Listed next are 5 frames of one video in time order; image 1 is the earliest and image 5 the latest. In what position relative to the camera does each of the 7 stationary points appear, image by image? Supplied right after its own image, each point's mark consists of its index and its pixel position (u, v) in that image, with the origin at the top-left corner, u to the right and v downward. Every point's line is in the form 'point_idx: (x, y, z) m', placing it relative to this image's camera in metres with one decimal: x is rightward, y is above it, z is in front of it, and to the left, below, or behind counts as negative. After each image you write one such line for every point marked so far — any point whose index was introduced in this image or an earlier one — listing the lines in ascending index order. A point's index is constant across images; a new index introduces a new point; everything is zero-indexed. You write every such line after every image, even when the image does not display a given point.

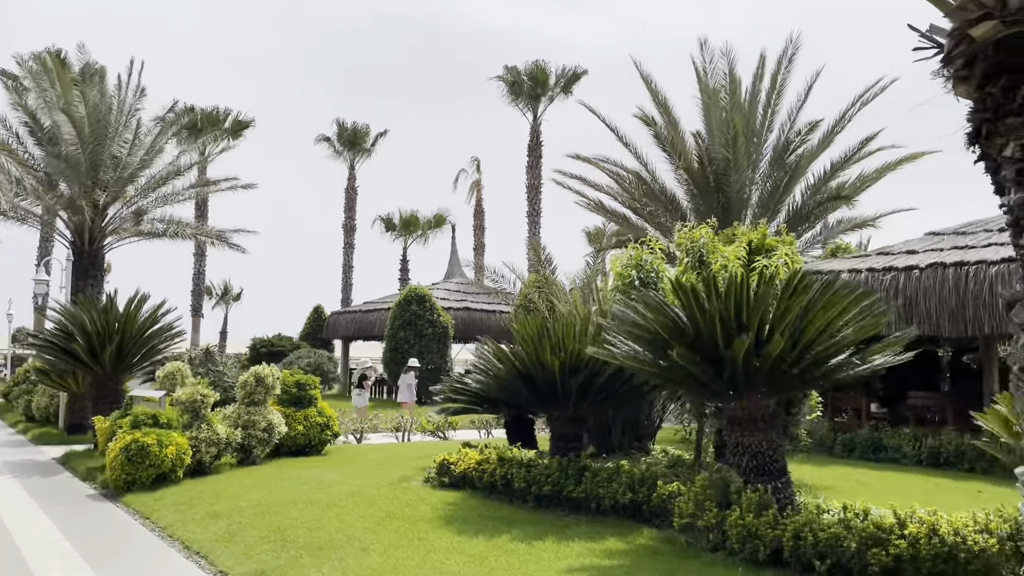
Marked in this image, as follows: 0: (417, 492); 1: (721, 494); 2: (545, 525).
0: (-0.9, -2.1, +8.6) m
1: (+1.5, -1.5, +6.3) m
2: (+0.3, -2.0, +7.2) m
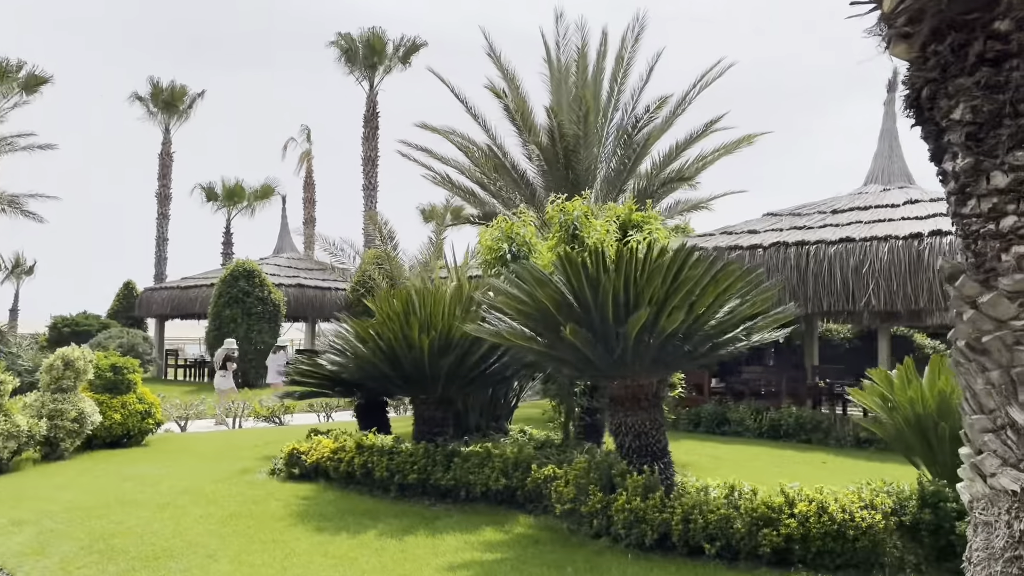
0: (-2.2, -1.8, +7.8) m
1: (+0.7, -1.3, +6.0) m
2: (-0.8, -1.8, +6.6) m
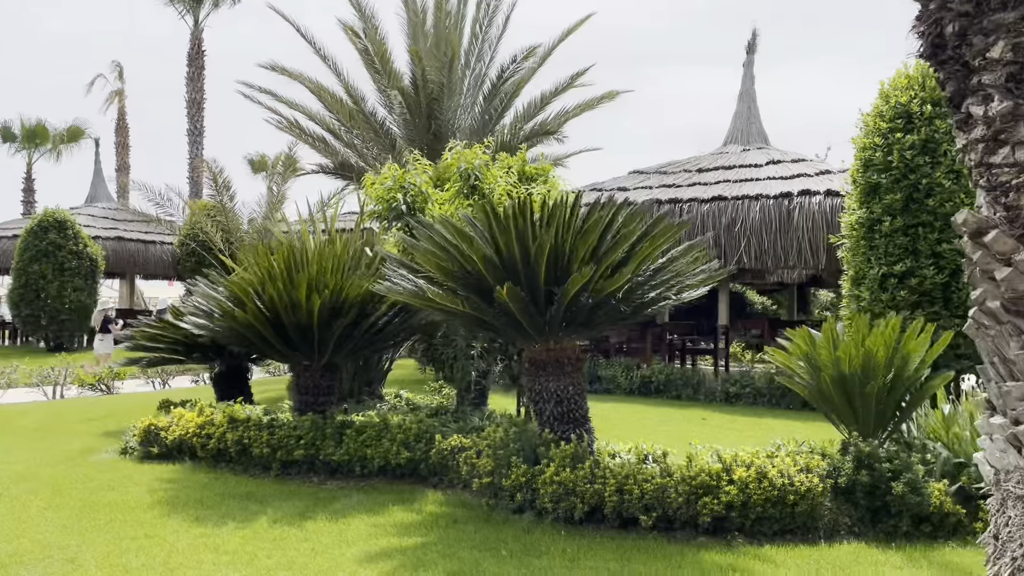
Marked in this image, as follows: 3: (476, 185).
0: (-3.1, -1.4, +6.7) m
1: (+0.1, -1.0, +5.5) m
2: (-1.4, -1.4, +5.9) m
3: (-0.3, +0.9, +7.1) m
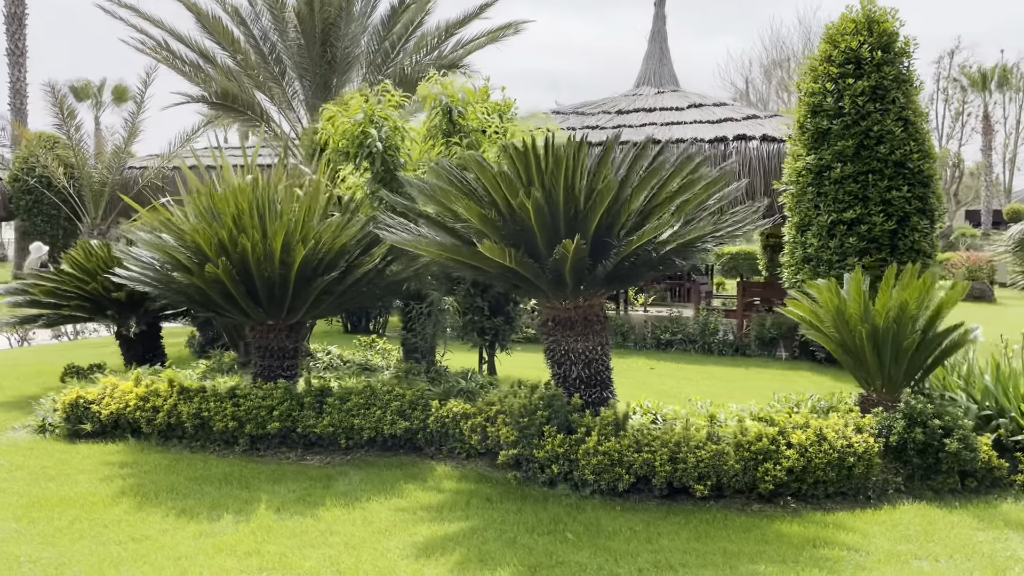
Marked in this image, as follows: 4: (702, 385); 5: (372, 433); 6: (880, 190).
0: (-3.1, -1.1, +5.6) m
1: (+0.3, -0.8, +5.0) m
2: (-1.3, -1.1, +5.1) m
3: (-0.4, +1.3, +6.4) m
4: (+1.8, -0.9, +8.1) m
5: (-0.9, -1.0, +5.6) m
6: (+3.9, +1.0, +8.9) m
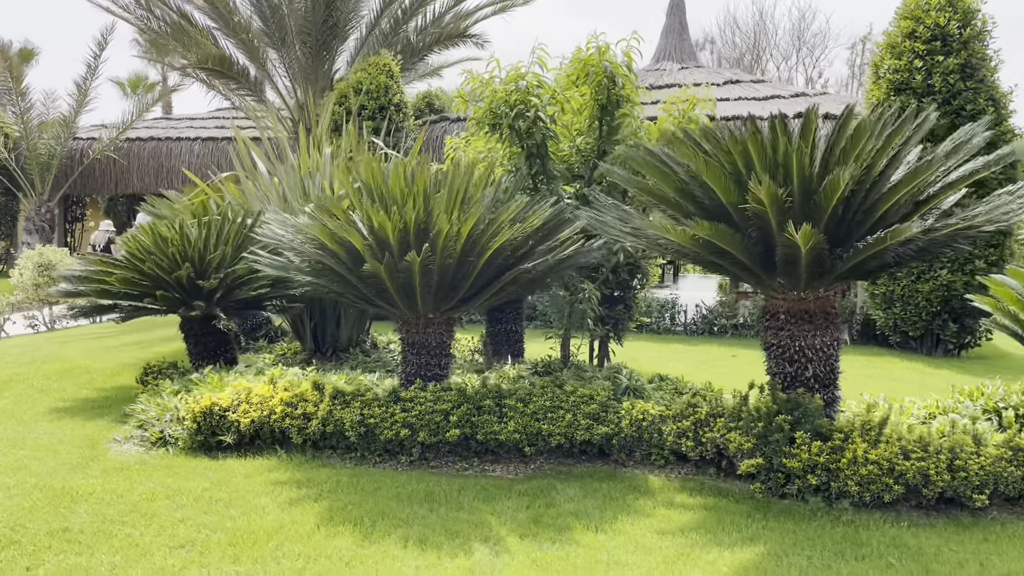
0: (-1.9, -1.0, +4.8) m
1: (+1.6, -0.7, +4.5) m
2: (0.0, -1.1, +4.5) m
3: (+0.7, +1.3, +5.8) m
4: (+2.8, -0.8, +7.8) m
5: (+0.3, -0.9, +5.0) m
6: (+4.7, +1.2, +8.7) m
